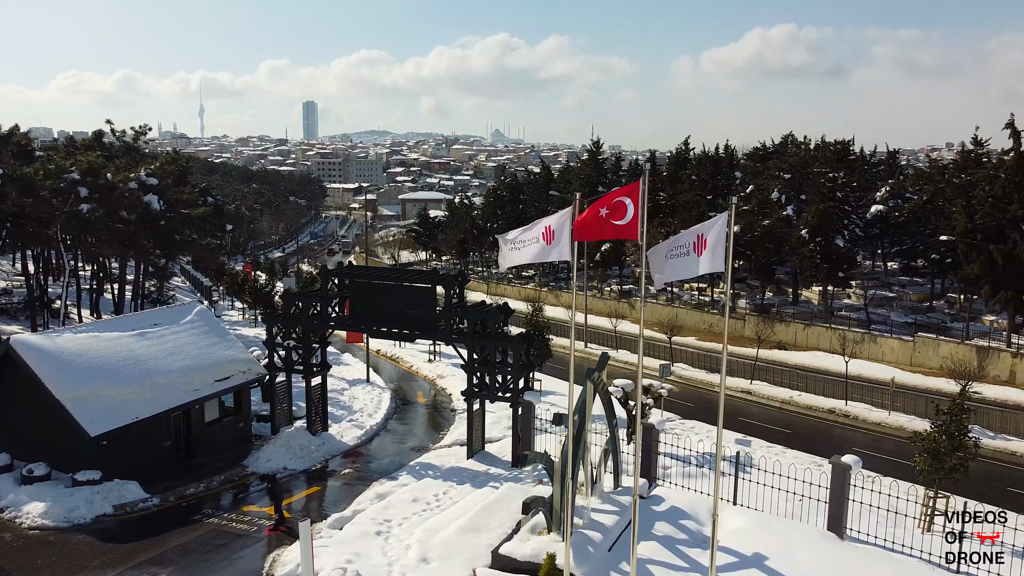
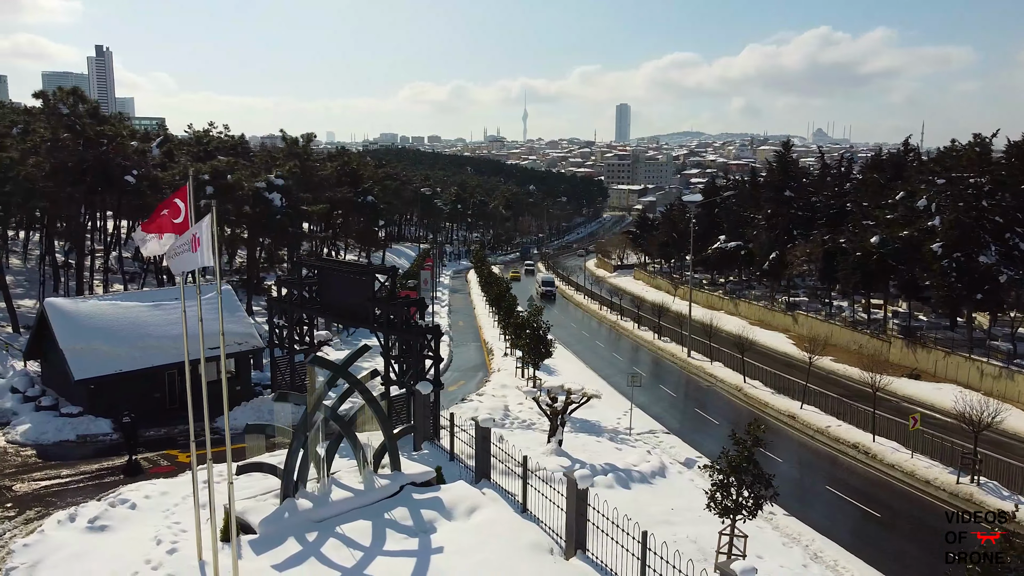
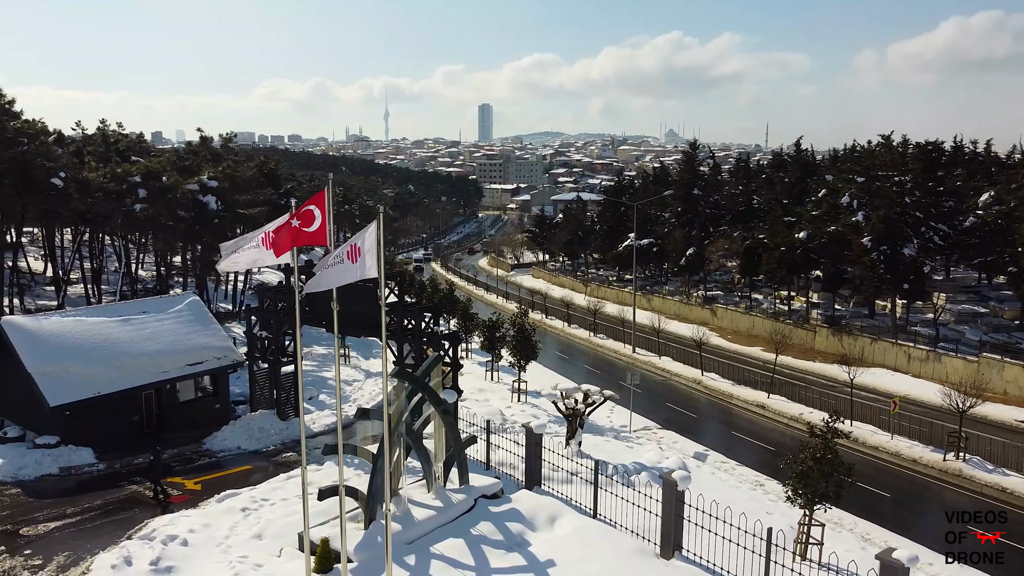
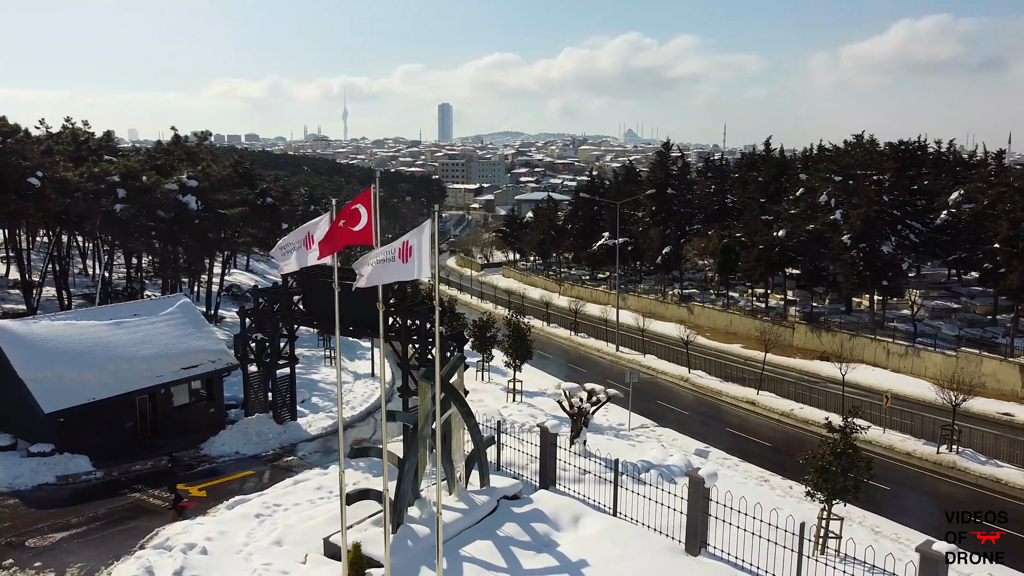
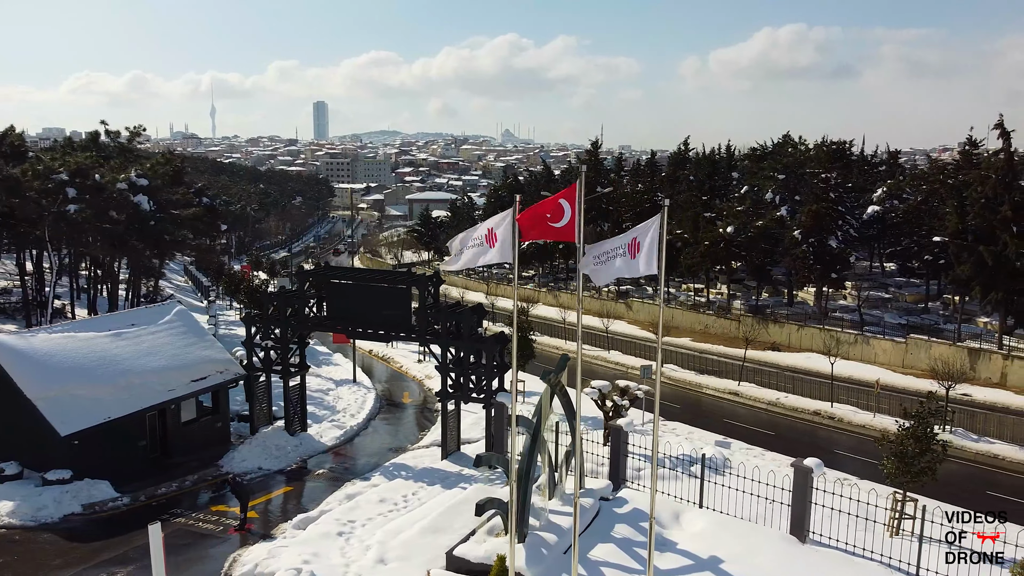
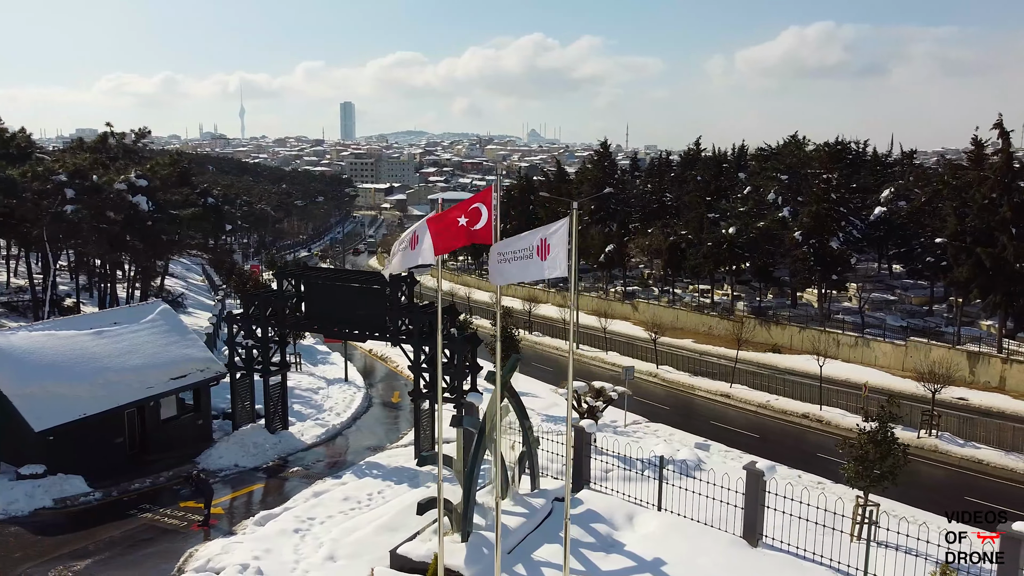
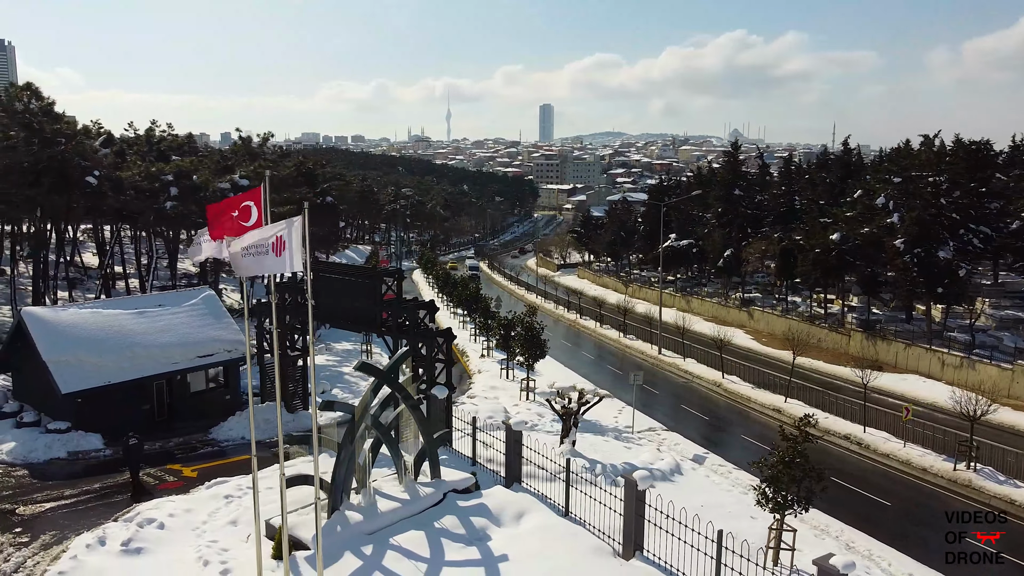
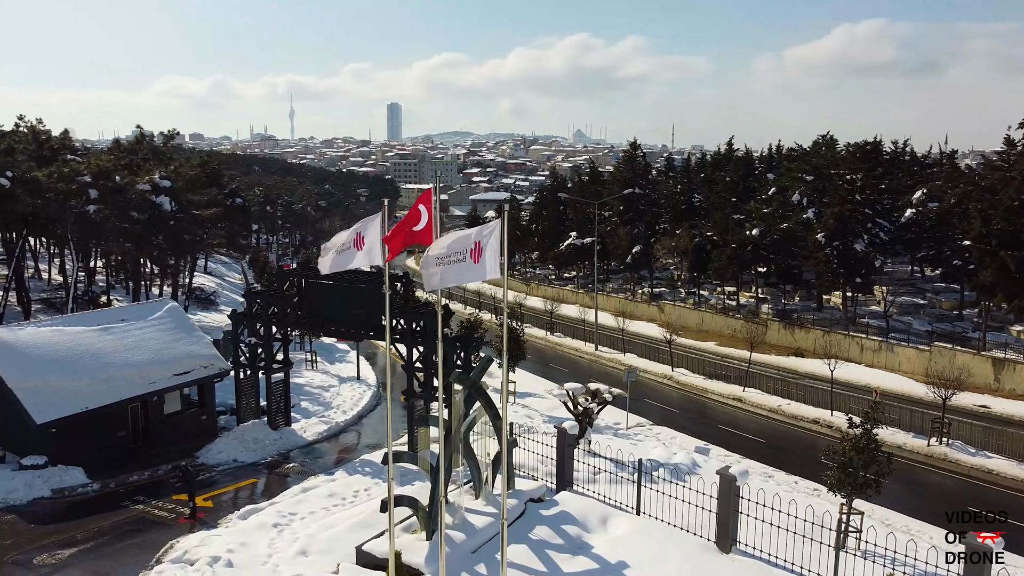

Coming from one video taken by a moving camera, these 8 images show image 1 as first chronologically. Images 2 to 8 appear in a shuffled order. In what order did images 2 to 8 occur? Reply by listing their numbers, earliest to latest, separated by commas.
5, 6, 8, 4, 3, 7, 2
